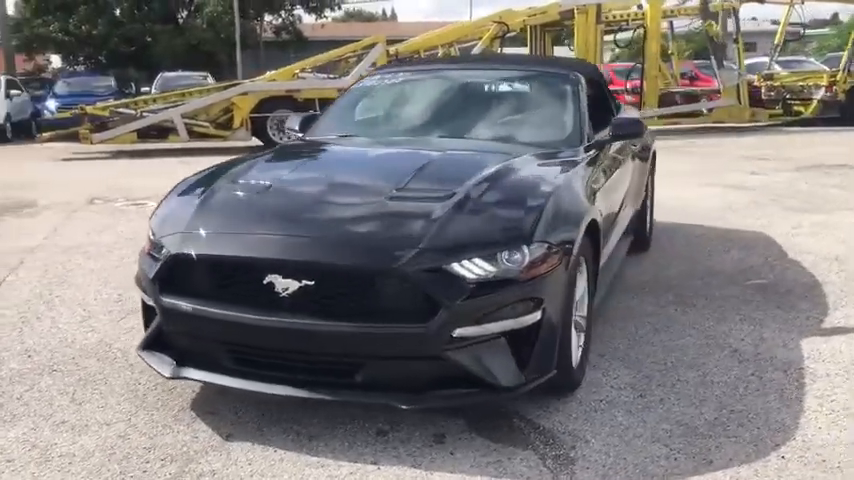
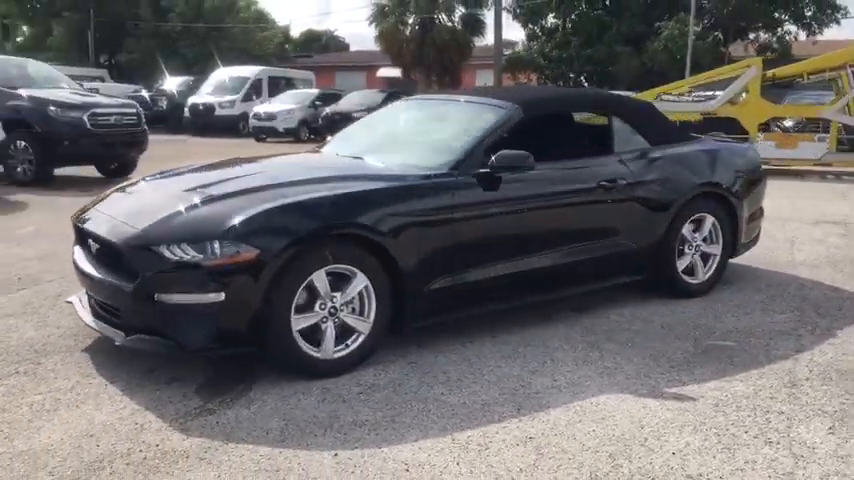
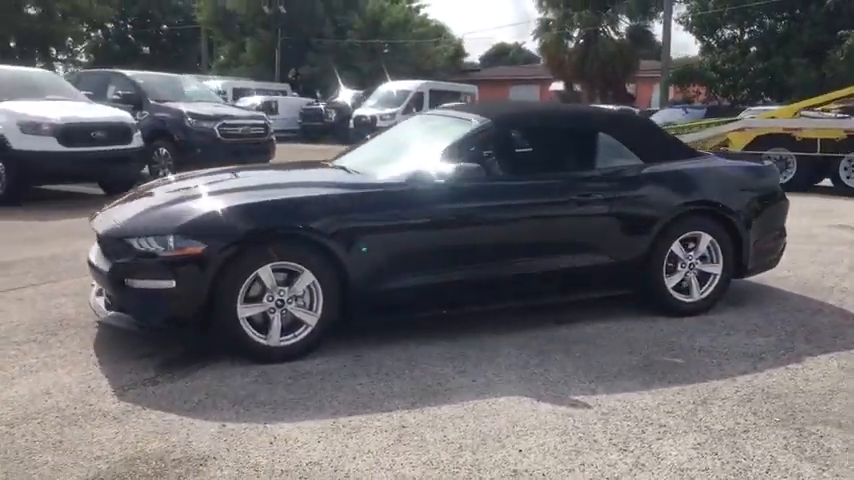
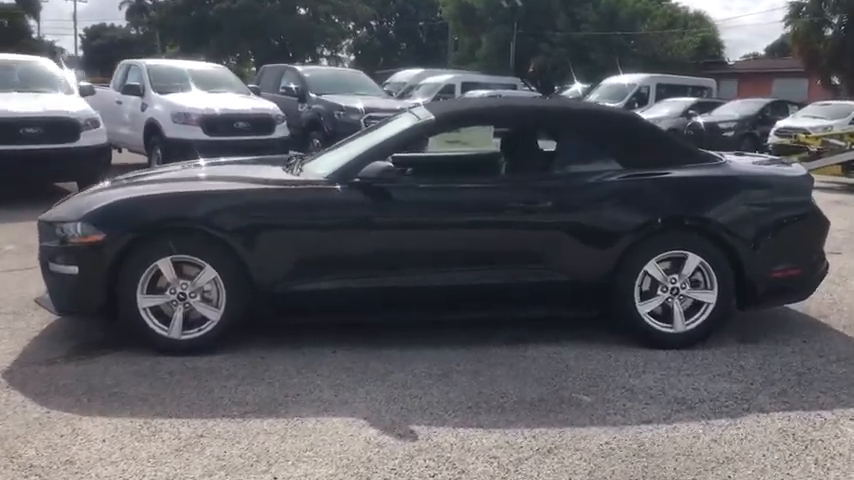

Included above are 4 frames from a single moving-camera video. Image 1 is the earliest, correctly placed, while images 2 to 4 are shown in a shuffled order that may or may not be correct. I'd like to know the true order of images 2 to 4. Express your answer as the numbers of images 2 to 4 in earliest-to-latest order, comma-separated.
2, 3, 4
